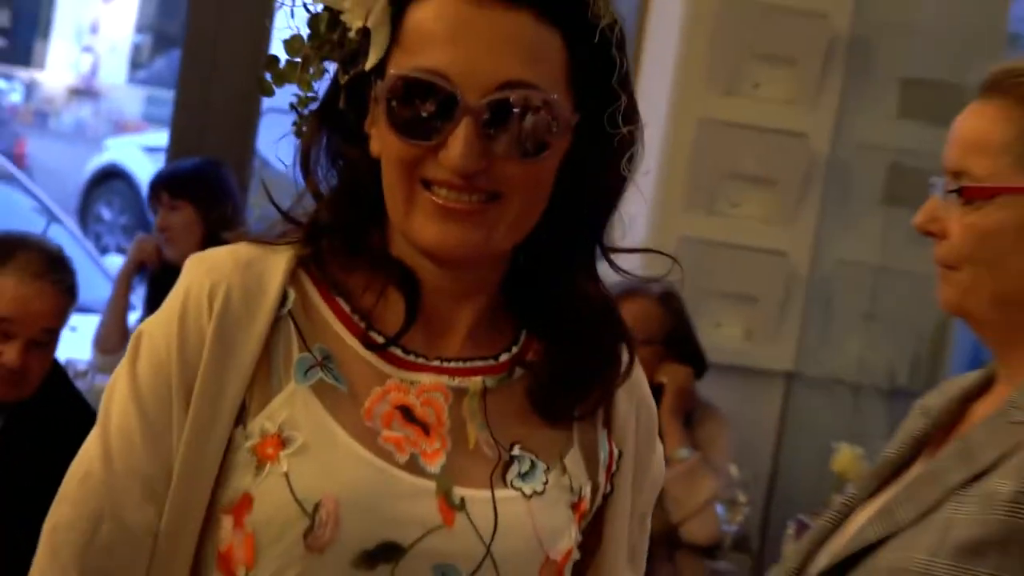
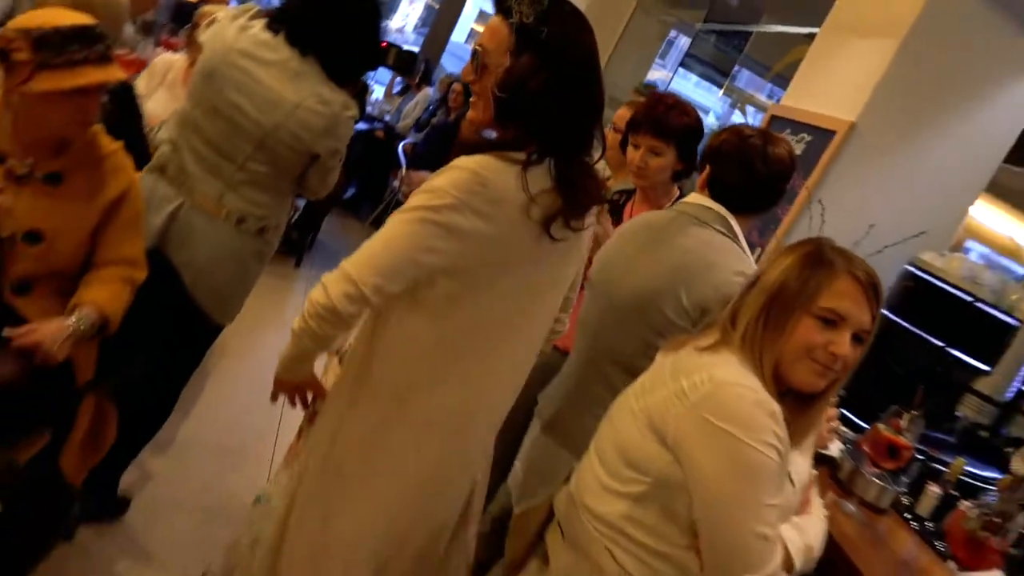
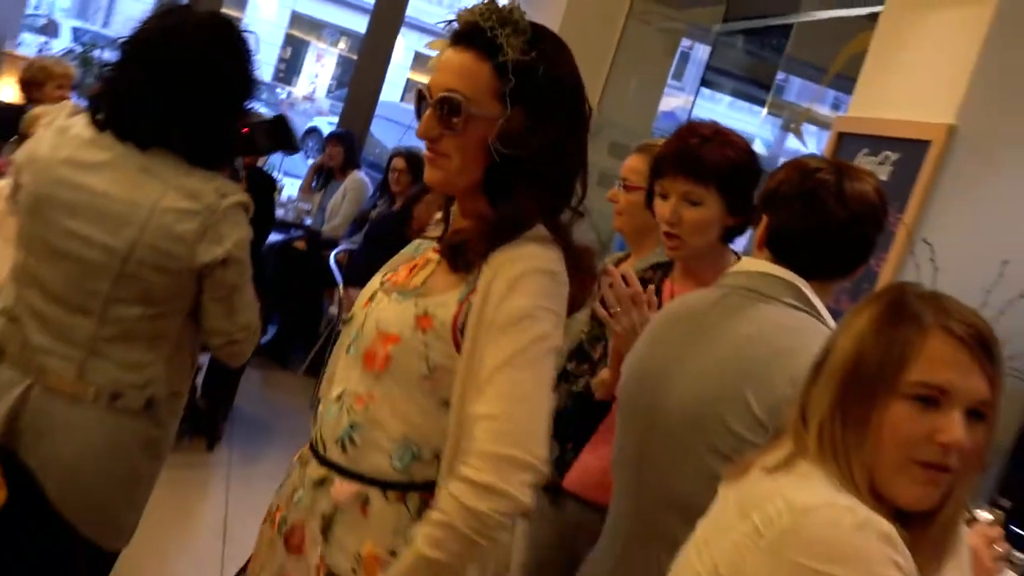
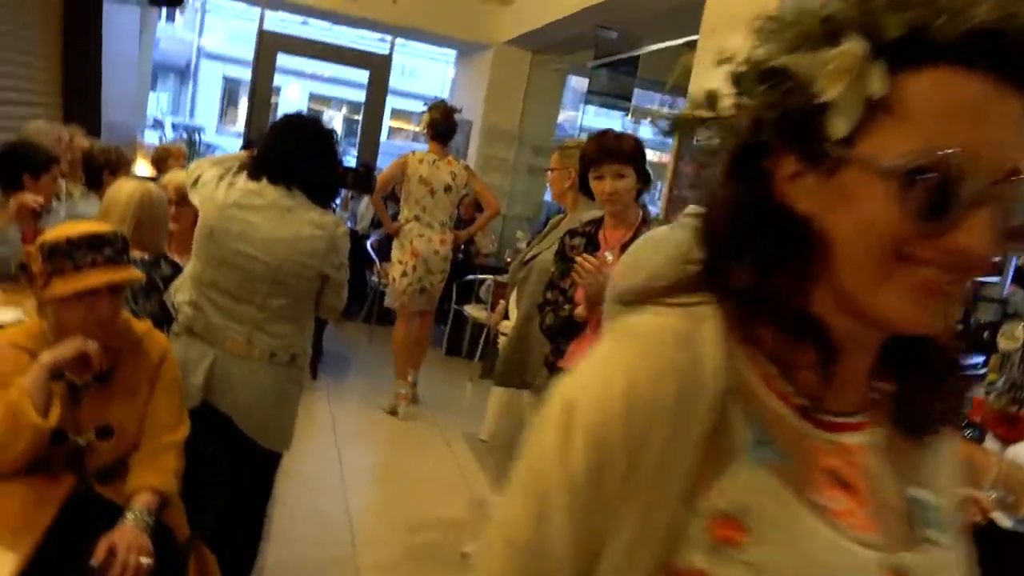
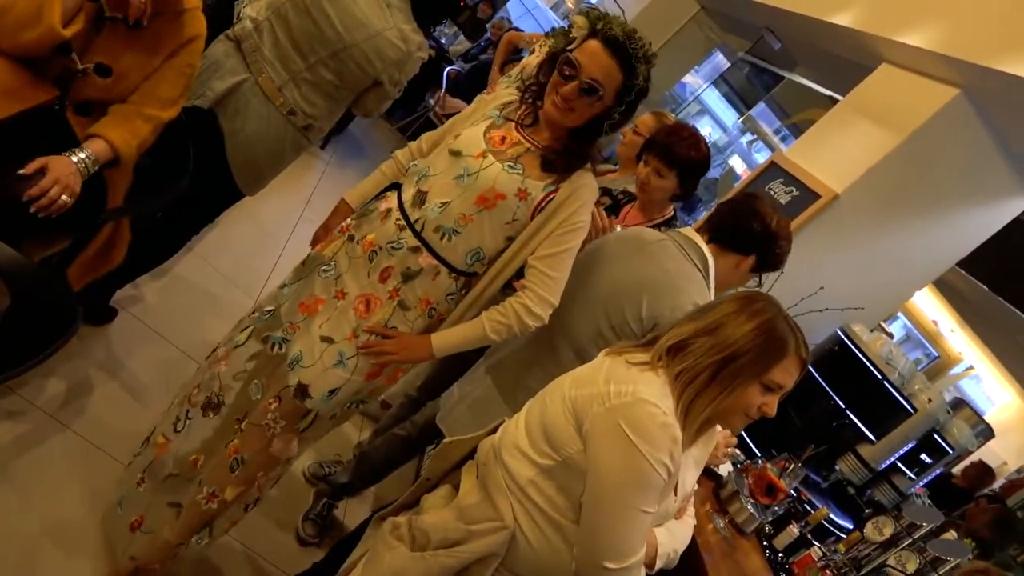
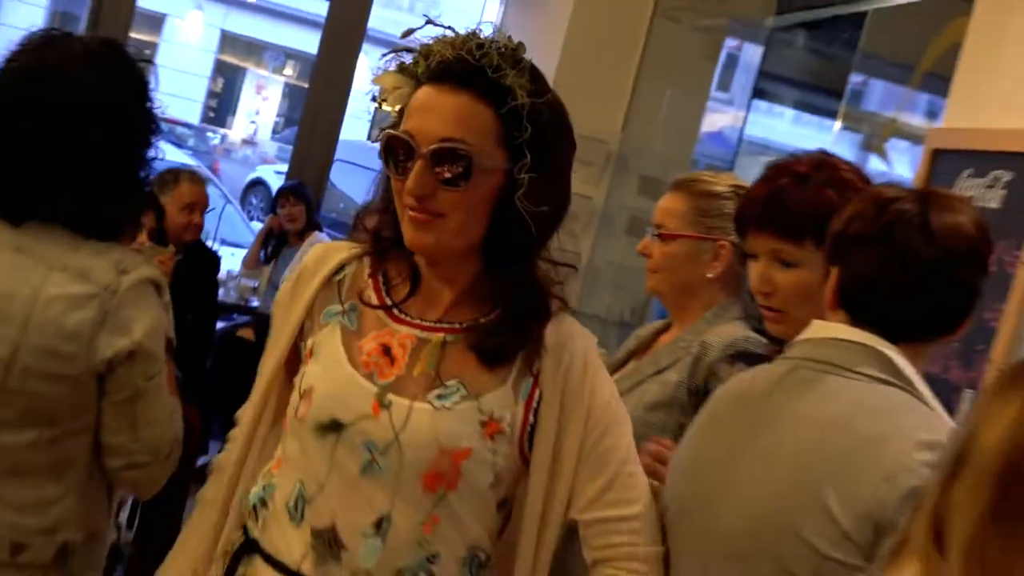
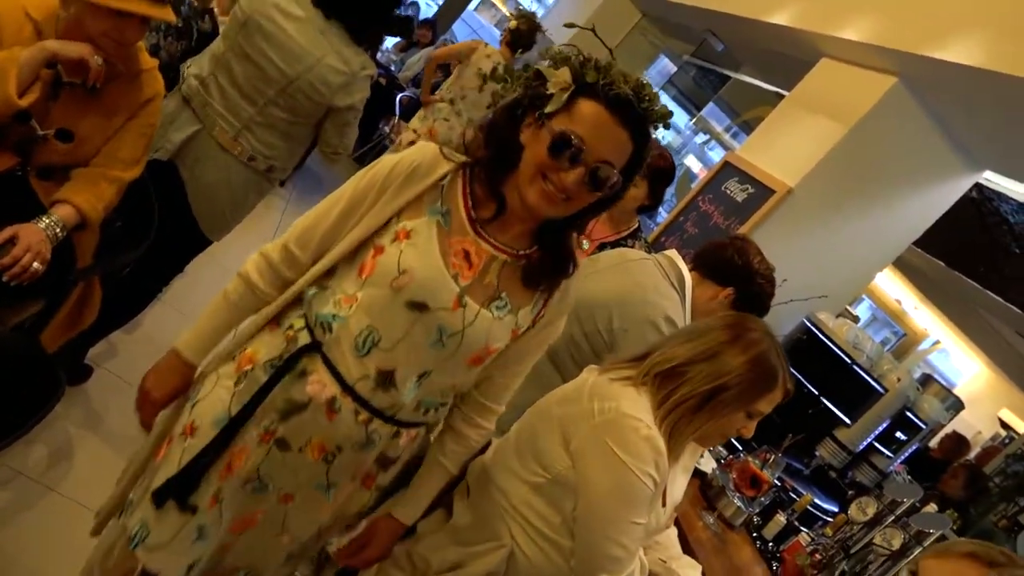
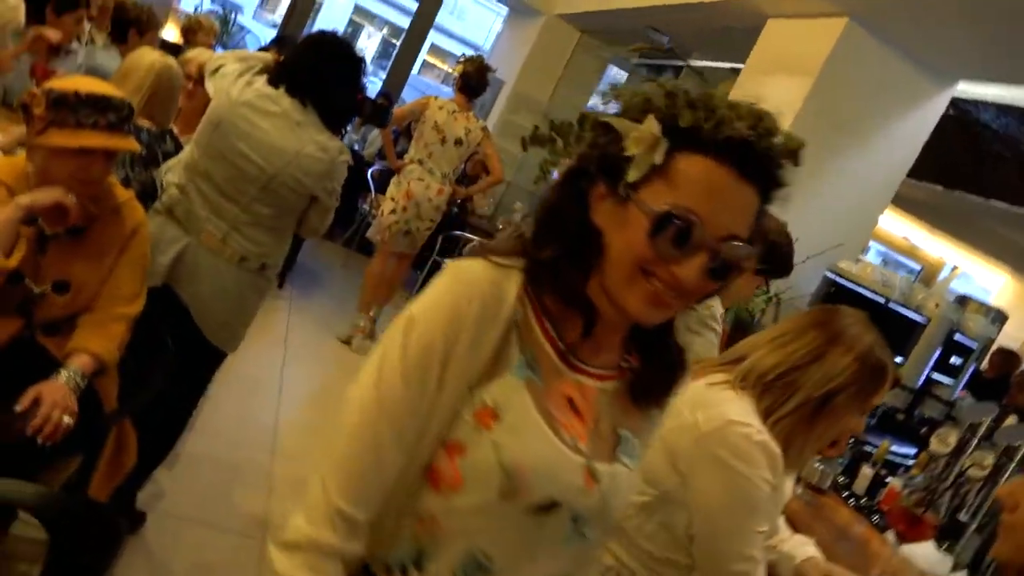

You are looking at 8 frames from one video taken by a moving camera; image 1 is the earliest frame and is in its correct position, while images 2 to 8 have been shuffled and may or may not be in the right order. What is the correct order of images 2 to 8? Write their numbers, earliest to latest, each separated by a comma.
6, 3, 2, 5, 7, 8, 4
